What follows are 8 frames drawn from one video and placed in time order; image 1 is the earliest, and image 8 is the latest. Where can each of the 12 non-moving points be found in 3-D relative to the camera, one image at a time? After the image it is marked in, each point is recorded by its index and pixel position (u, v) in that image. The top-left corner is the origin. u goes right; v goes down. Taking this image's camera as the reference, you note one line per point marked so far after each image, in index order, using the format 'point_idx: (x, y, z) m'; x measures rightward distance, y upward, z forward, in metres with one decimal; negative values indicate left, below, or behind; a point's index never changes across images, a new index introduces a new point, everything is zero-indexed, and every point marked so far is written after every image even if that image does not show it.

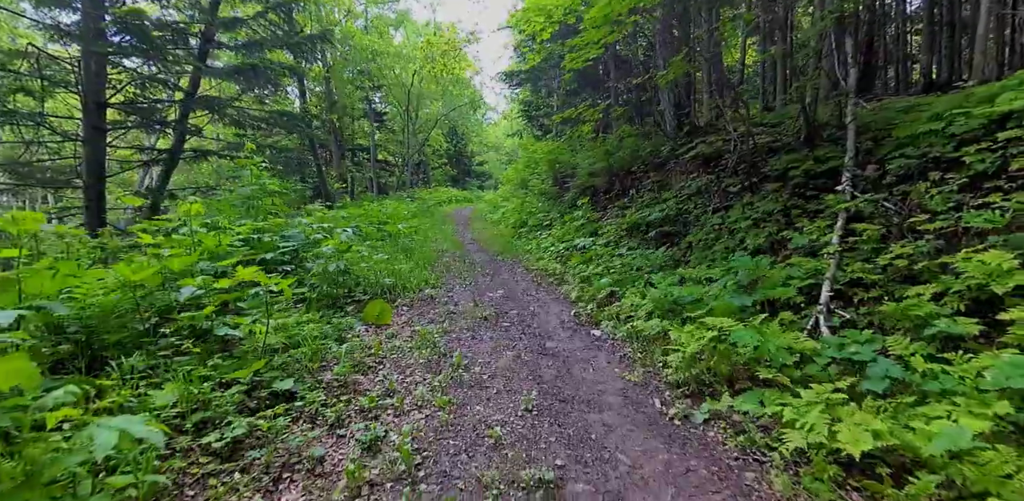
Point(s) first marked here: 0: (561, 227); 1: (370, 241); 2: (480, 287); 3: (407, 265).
0: (+1.3, +0.6, +11.6) m
1: (-3.4, +0.2, +10.7) m
2: (-0.6, -0.6, +7.8) m
3: (-2.1, -0.3, +8.7) m
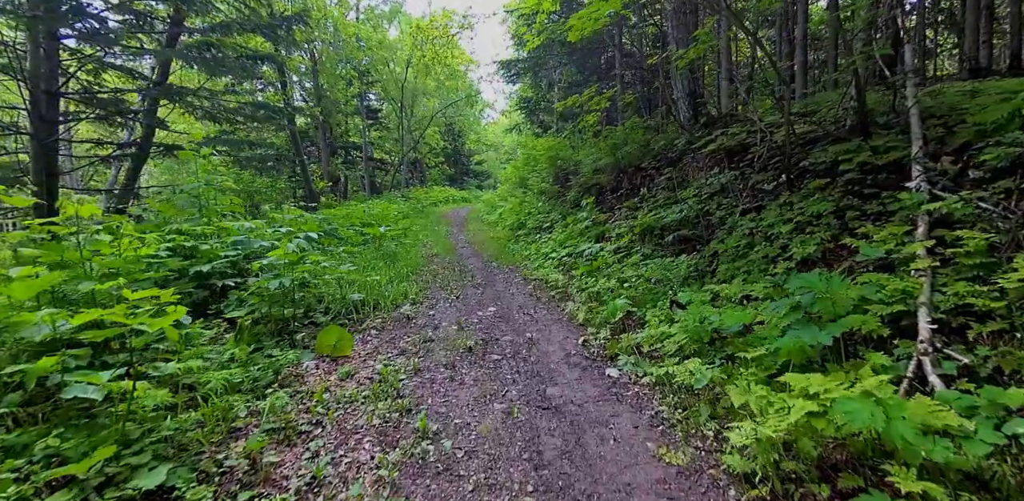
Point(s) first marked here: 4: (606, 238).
0: (+1.2, +0.5, +10.4) m
1: (-3.5, +0.1, +9.5) m
2: (-0.6, -0.8, +6.6) m
3: (-2.2, -0.4, +7.5) m
4: (+1.9, +0.2, +8.9) m
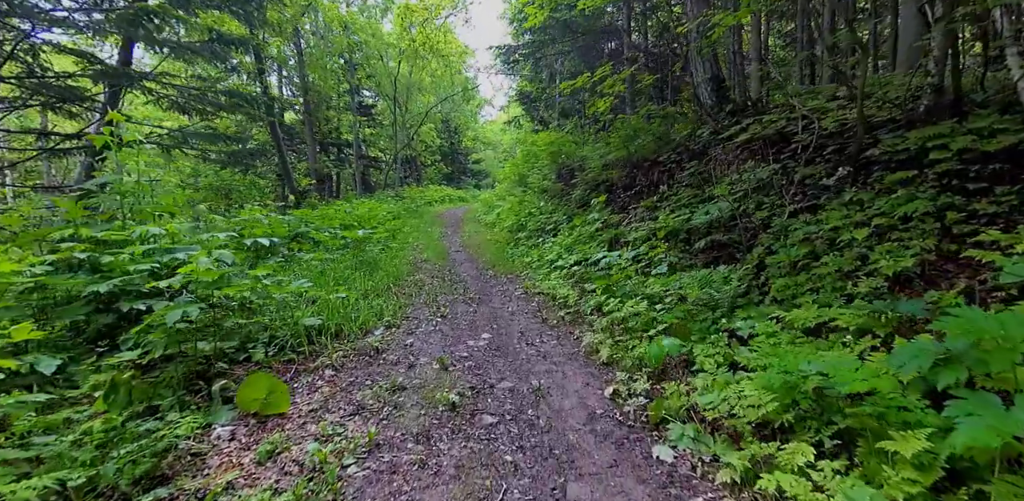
0: (+1.1, +0.3, +9.1) m
1: (-3.5, -0.1, +8.2) m
2: (-0.6, -0.9, +5.3) m
3: (-2.2, -0.6, +6.2) m
4: (+1.9, +0.1, +7.6) m
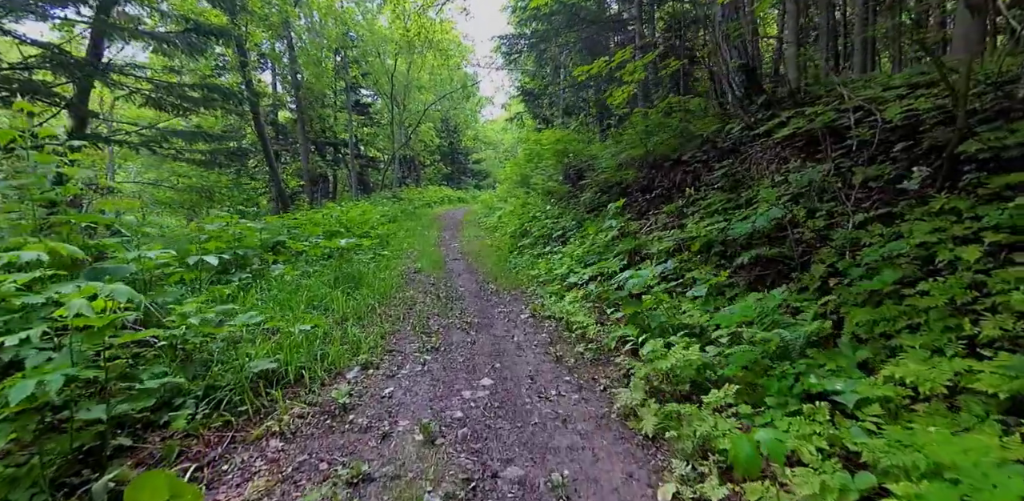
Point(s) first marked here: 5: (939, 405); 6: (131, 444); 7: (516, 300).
0: (+1.2, +0.1, +8.1) m
1: (-3.5, -0.3, +7.2) m
2: (-0.6, -1.1, +4.3) m
3: (-2.1, -0.8, +5.2) m
4: (+1.9, -0.1, +6.6) m
5: (+2.4, -0.9, +2.5) m
6: (-2.3, -1.2, +2.8) m
7: (+0.1, -0.7, +6.5) m
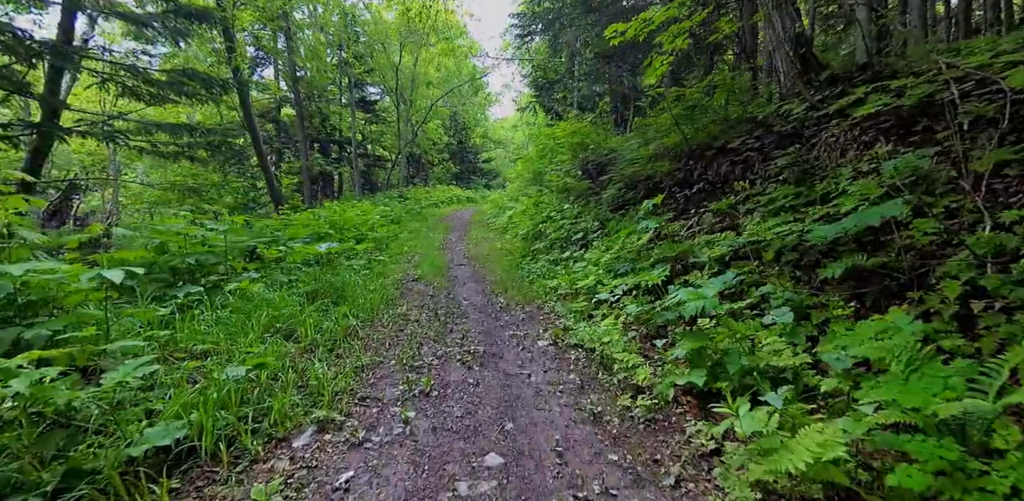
0: (+1.4, +0.1, +6.8) m
1: (-3.3, -0.3, +6.0) m
2: (-0.5, -1.2, +3.1) m
3: (-2.0, -0.8, +4.0) m
4: (+2.1, -0.2, +5.3) m
5: (+2.5, -0.9, +1.2) m
6: (-2.3, -1.3, +1.6) m
7: (+0.2, -0.8, +5.2) m
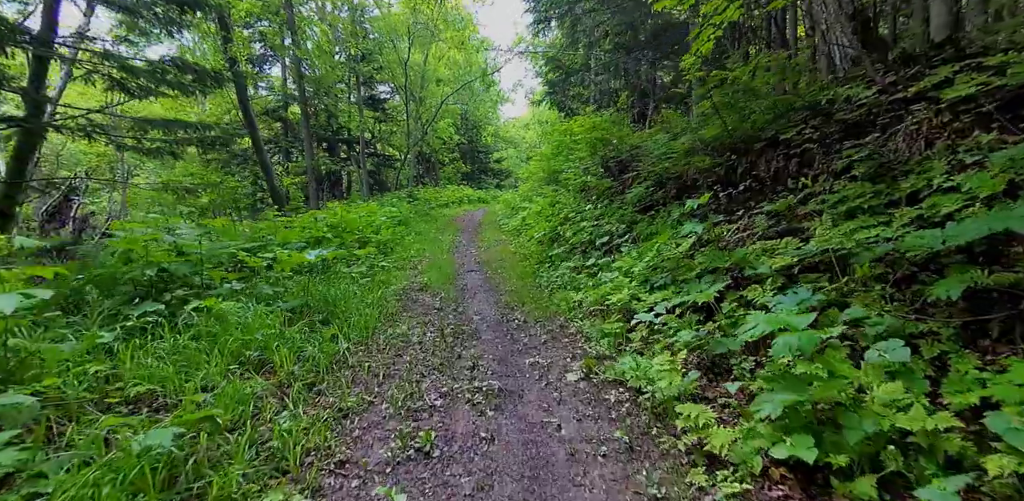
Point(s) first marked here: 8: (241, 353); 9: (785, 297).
0: (+1.6, 0.0, +5.9) m
1: (-3.1, -0.4, +5.2) m
2: (-0.3, -1.2, +2.2) m
3: (-1.8, -0.9, +3.2) m
4: (+2.3, -0.3, +4.4) m
5: (+2.6, -1.0, +0.3) m
6: (-2.1, -1.4, +0.8) m
7: (+0.4, -0.9, +4.4) m
8: (-2.2, -0.8, +3.6) m
9: (+2.4, -0.4, +3.9) m
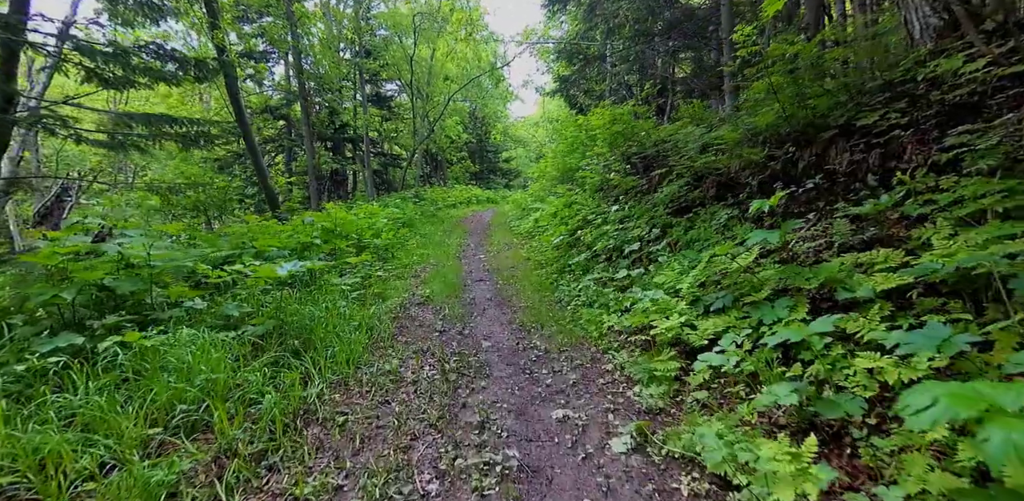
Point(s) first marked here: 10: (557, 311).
0: (+1.8, -0.2, +4.9) m
1: (-2.9, -0.6, +4.3) m
2: (-0.2, -1.4, +1.3) m
3: (-1.7, -1.0, +2.3) m
4: (+2.5, -0.4, +3.4) m
5: (+2.7, -1.2, -0.7) m
6: (-2.1, -1.5, -0.1) m
7: (+0.6, -1.0, +3.4) m
8: (-2.0, -0.9, +2.7) m
9: (+2.5, -0.5, +2.9) m
10: (+0.5, -0.7, +5.3) m
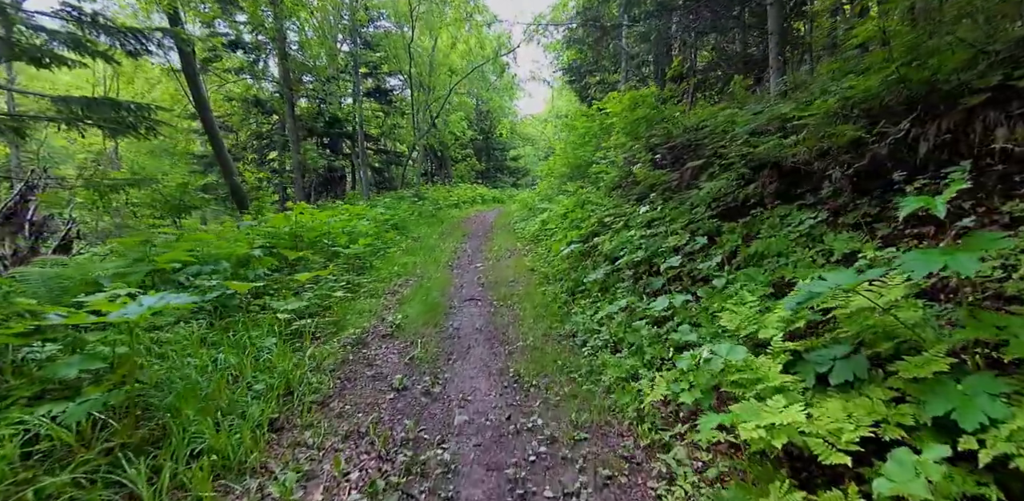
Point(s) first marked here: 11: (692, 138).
0: (+1.8, -0.3, +3.3) m
1: (-3.0, -0.7, +2.8) m
2: (-0.4, -1.5, -0.3) m
3: (-1.8, -1.2, +0.7) m
4: (+2.4, -0.6, +1.8) m
5: (+2.5, -1.3, -2.3) m
6: (-2.2, -1.6, -1.7) m
7: (+0.5, -1.2, +1.8) m
8: (-2.2, -1.1, +1.2) m
9: (+2.4, -0.7, +1.3) m
10: (+0.5, -0.8, +3.8) m
11: (+2.8, +1.8, +7.0) m
